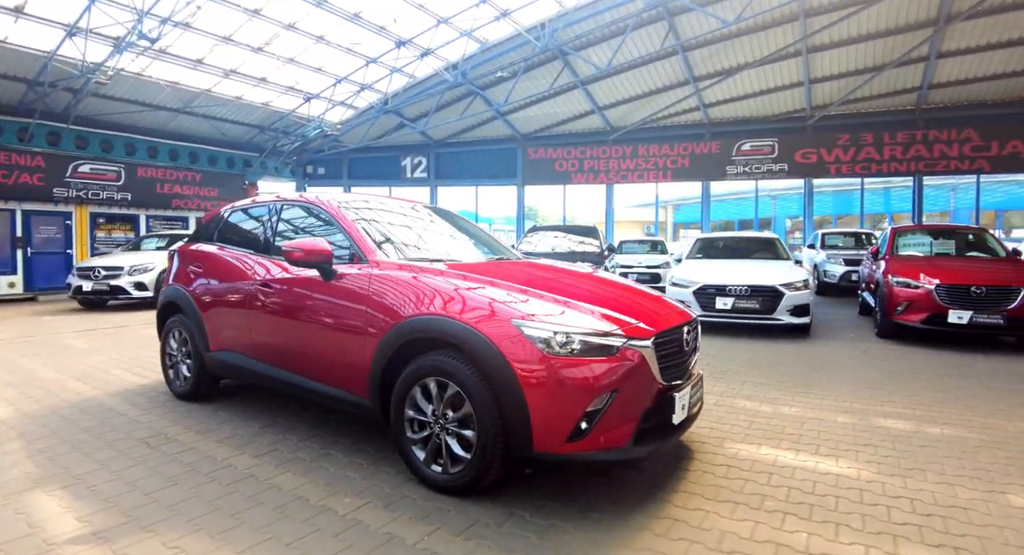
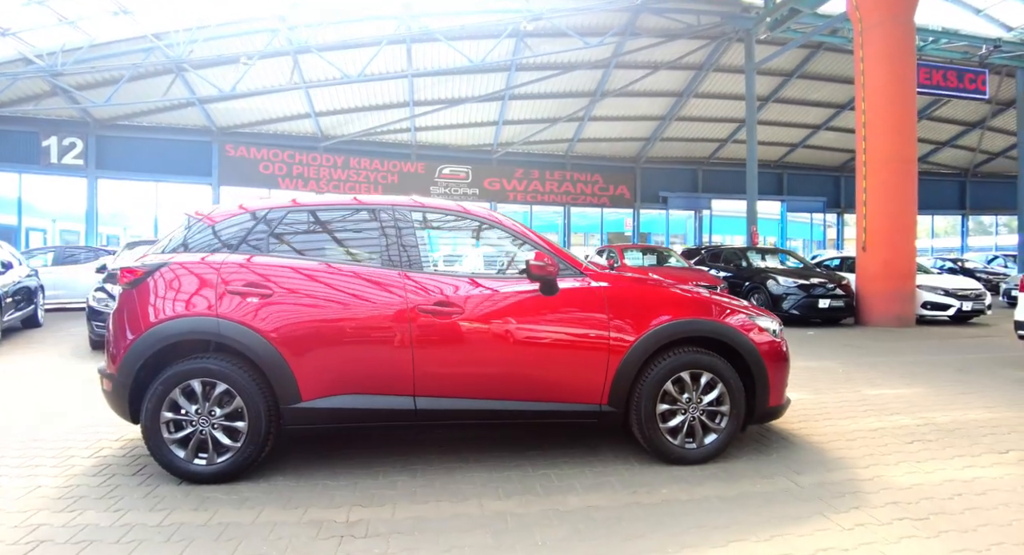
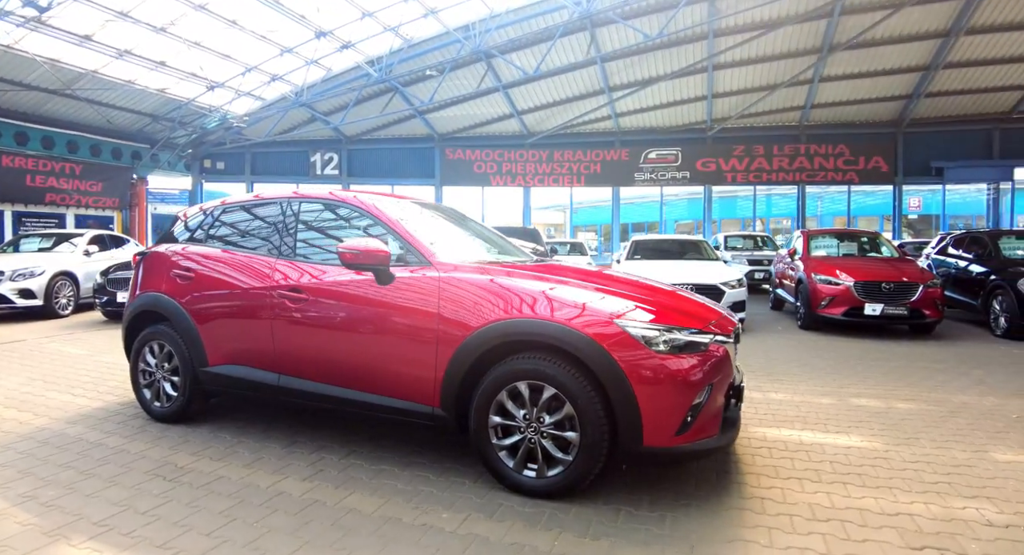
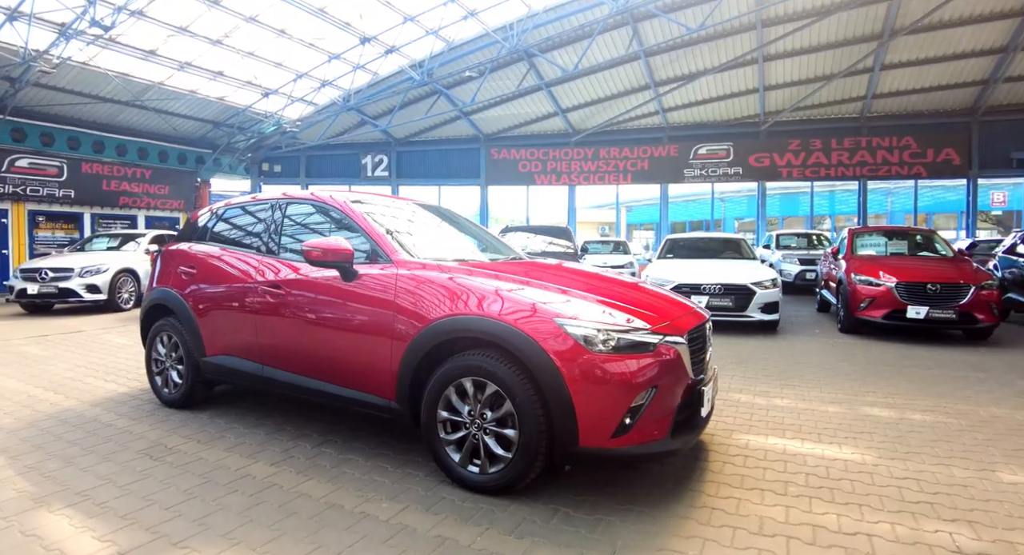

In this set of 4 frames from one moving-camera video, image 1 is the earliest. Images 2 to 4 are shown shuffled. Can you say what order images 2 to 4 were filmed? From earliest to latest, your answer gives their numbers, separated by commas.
4, 3, 2
